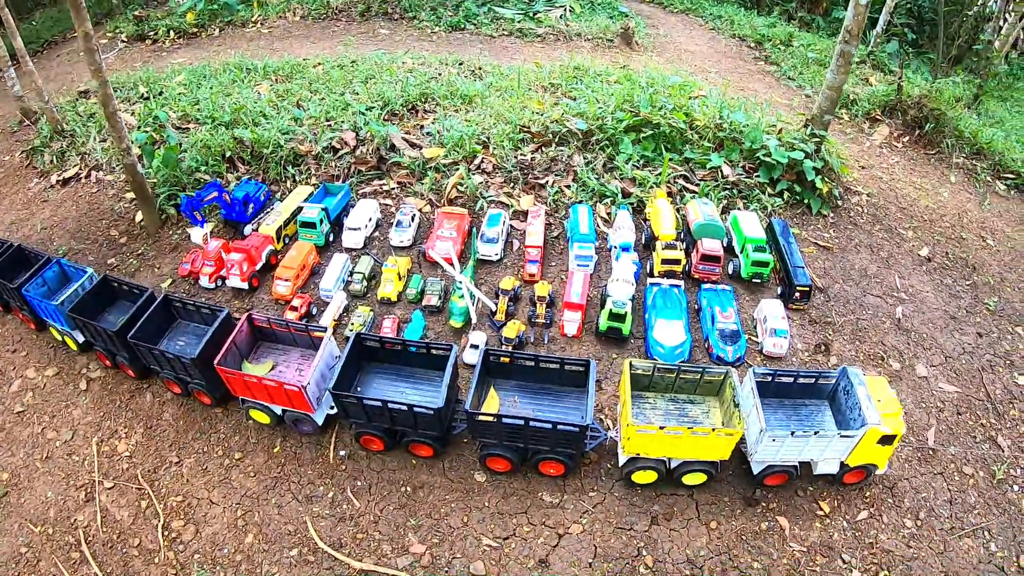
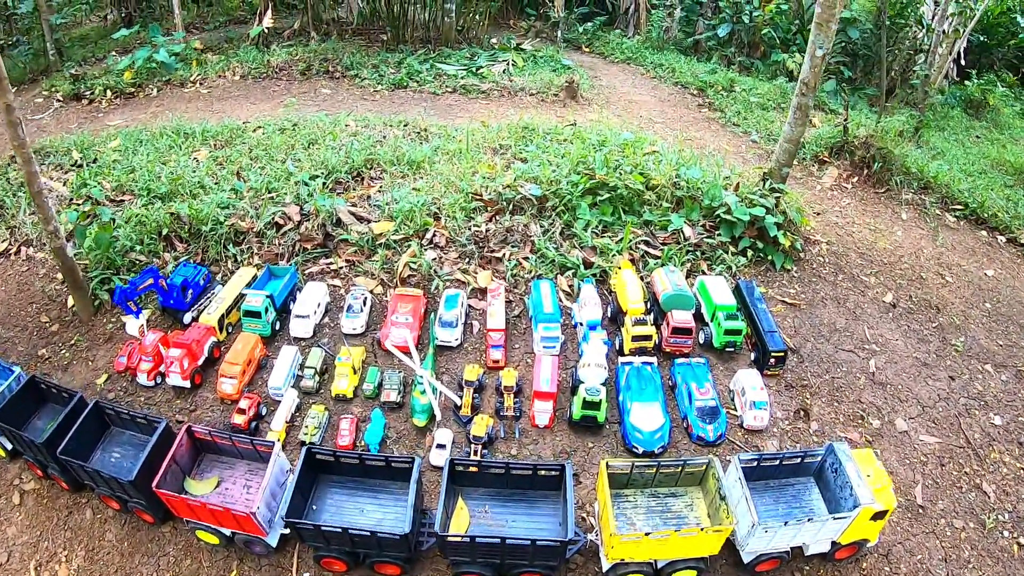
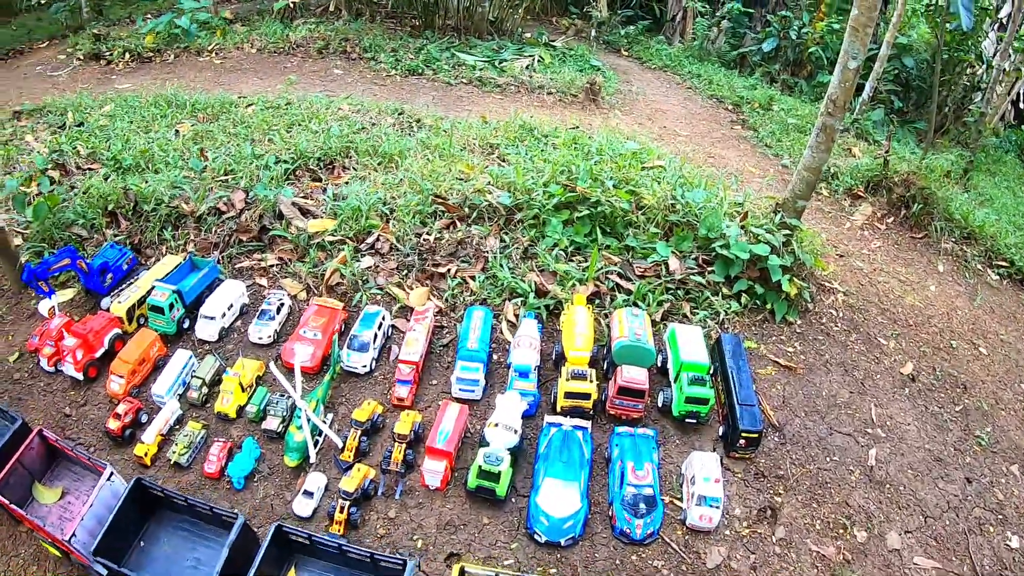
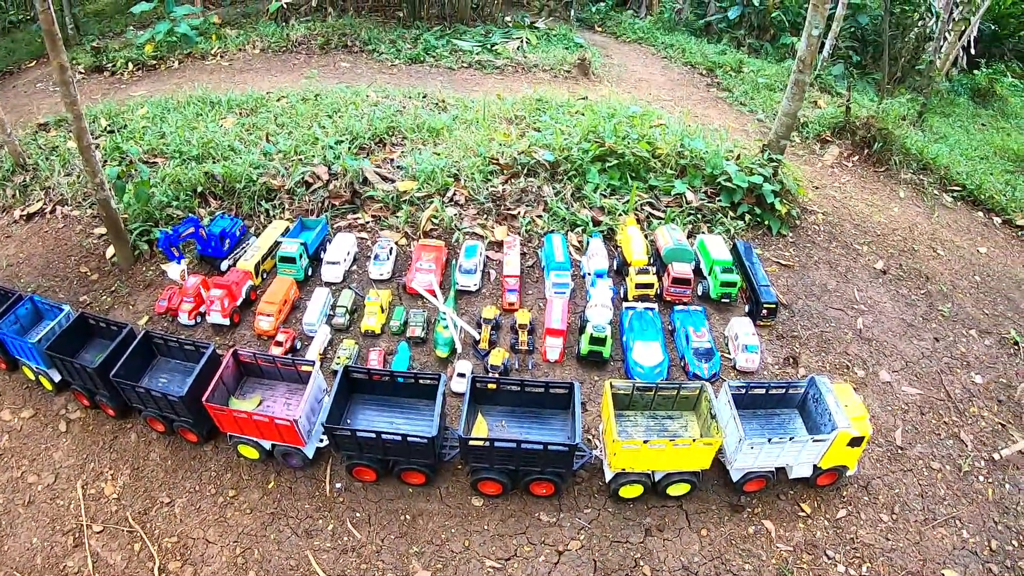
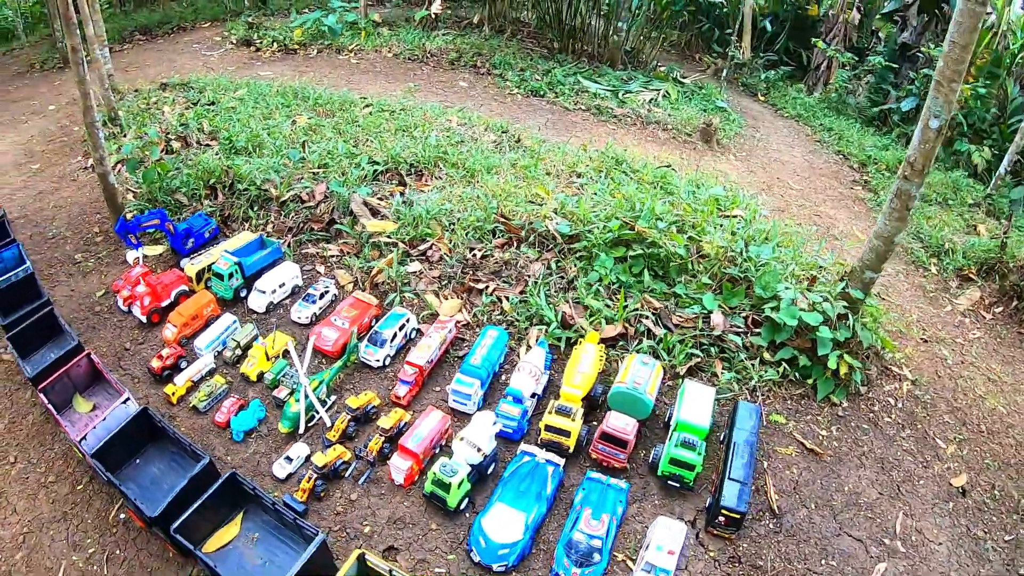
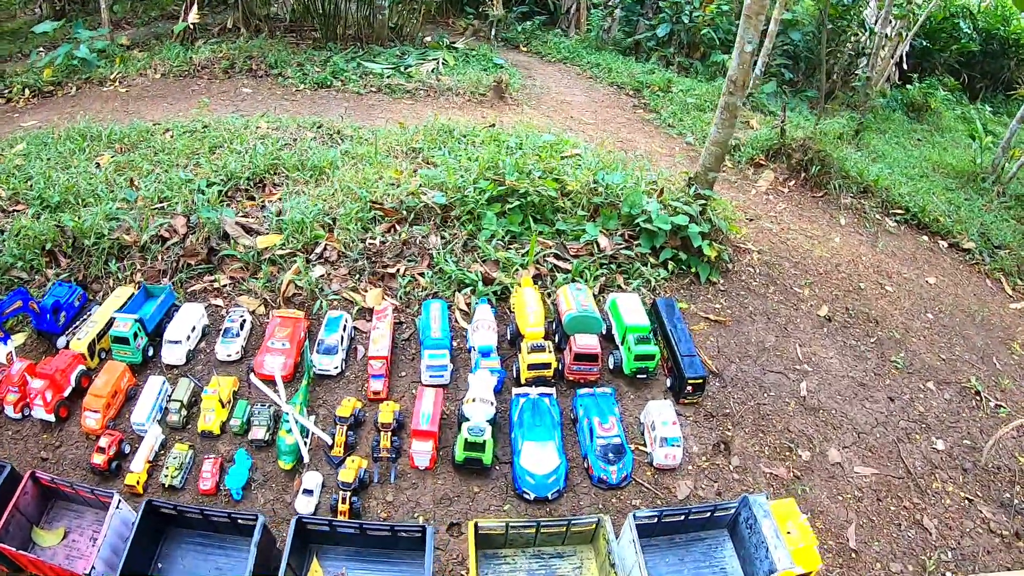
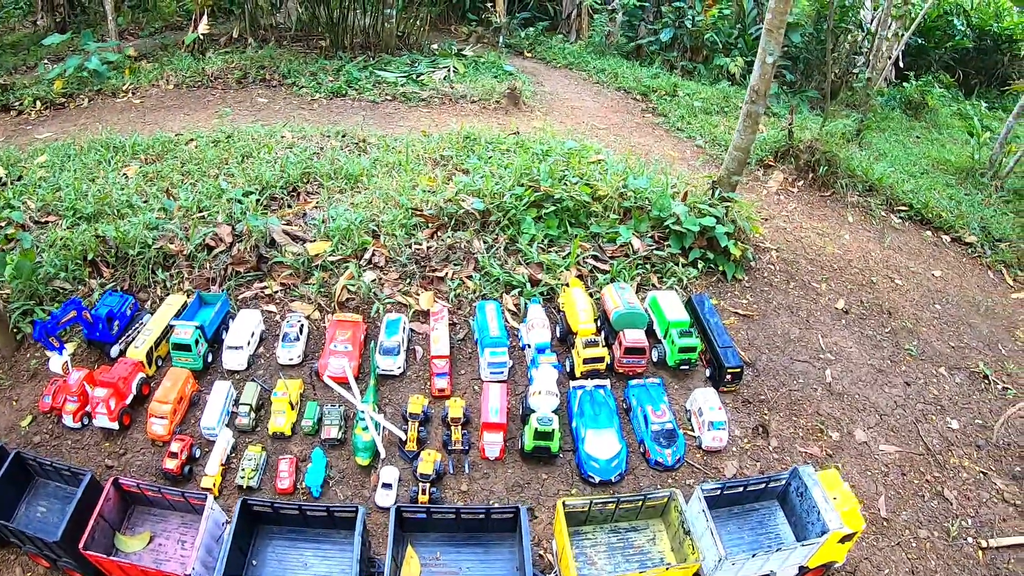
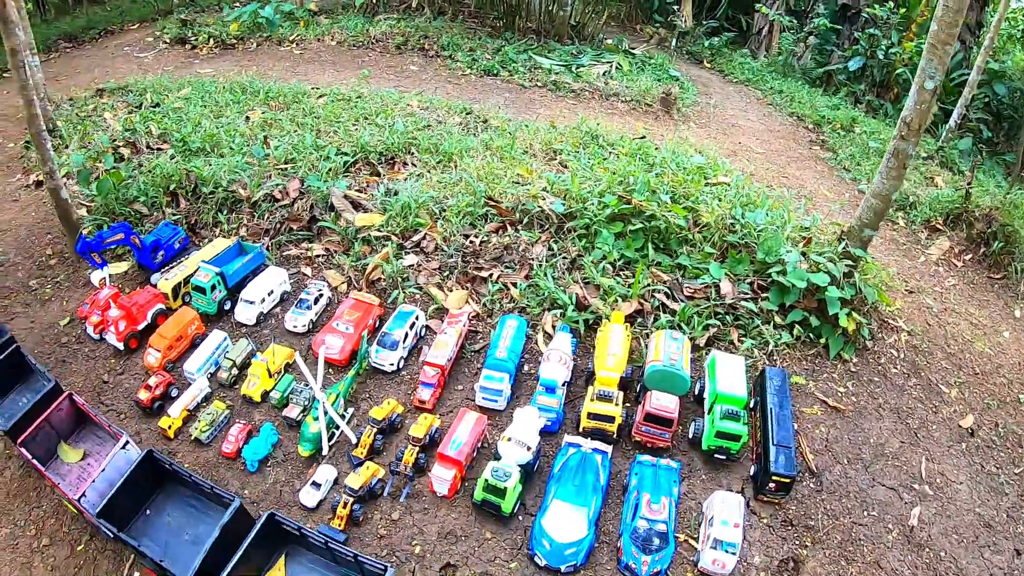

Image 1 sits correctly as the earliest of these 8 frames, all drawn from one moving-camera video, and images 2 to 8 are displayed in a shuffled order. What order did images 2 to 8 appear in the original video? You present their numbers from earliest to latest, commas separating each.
4, 2, 7, 6, 3, 8, 5
